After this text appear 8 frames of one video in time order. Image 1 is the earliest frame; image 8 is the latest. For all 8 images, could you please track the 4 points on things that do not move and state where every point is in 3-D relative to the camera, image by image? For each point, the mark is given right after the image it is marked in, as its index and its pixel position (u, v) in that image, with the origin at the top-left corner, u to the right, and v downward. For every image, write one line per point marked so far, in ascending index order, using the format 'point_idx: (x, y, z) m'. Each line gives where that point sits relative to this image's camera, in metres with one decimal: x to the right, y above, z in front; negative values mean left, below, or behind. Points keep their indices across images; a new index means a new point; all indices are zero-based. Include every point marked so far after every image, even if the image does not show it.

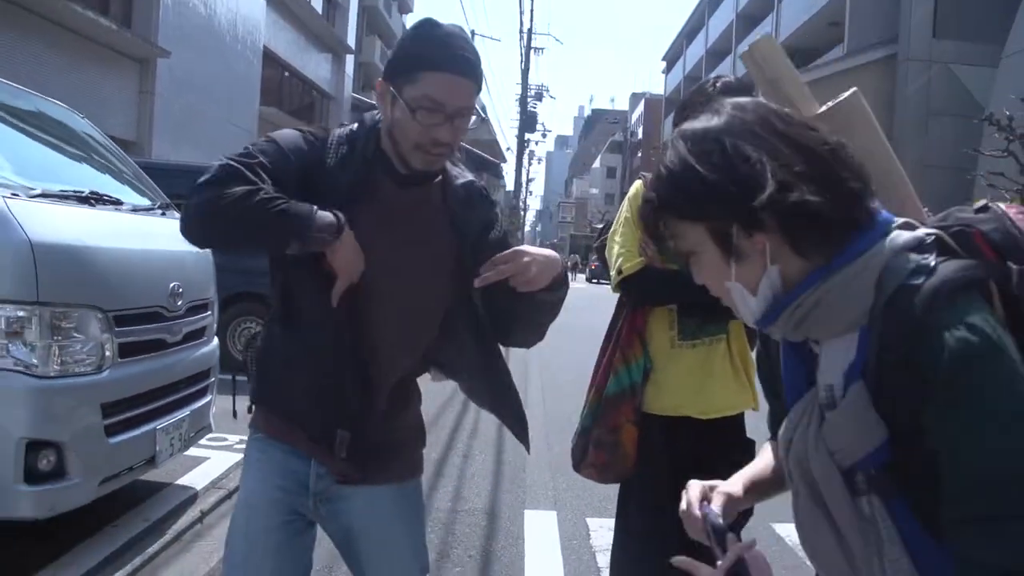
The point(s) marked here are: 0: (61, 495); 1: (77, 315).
0: (-1.7, -0.8, +3.8) m
1: (-1.7, -0.1, +3.8) m
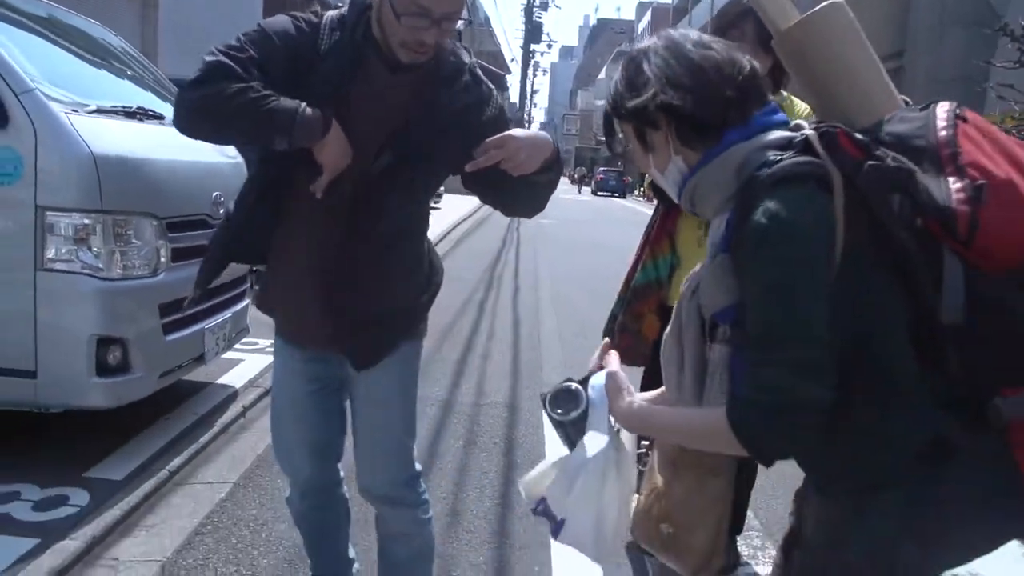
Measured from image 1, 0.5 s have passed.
0: (-1.6, -0.4, +4.2) m
1: (-1.6, +0.3, +4.2) m
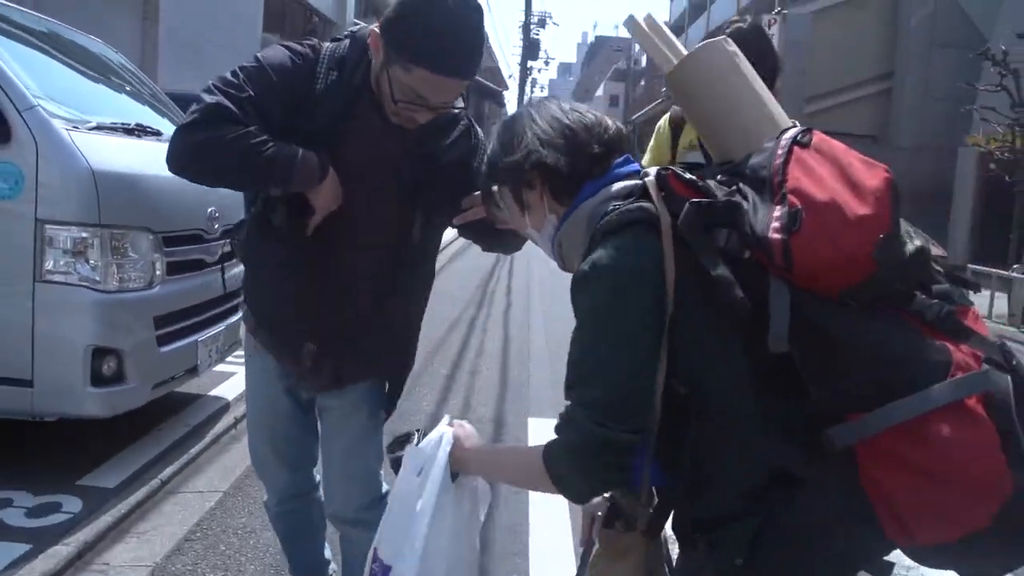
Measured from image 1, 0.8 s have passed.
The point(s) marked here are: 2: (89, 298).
0: (-1.7, -0.5, +4.3) m
1: (-1.7, +0.2, +4.3) m
2: (-1.8, 0.0, +4.1) m
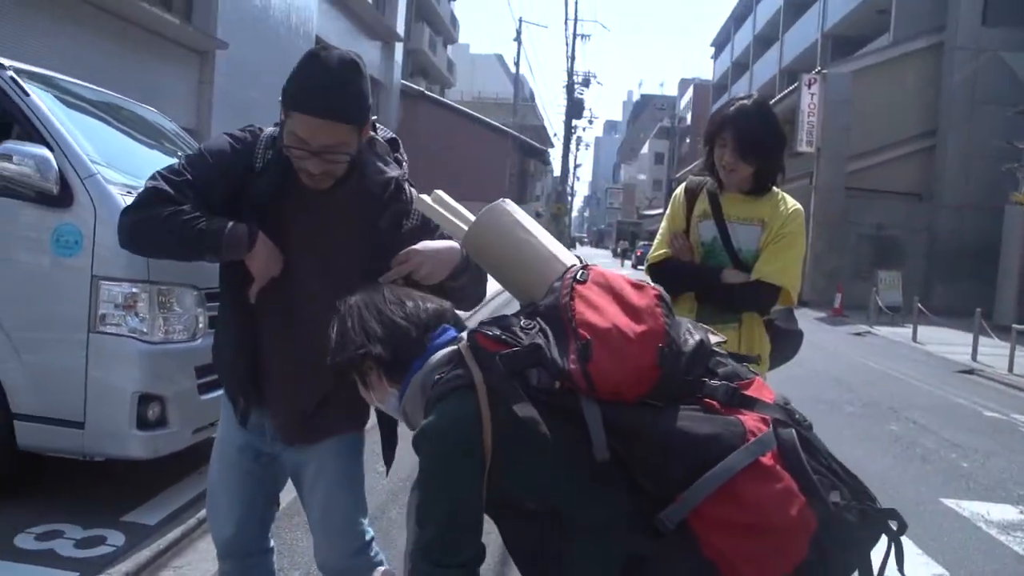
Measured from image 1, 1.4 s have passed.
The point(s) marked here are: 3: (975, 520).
0: (-1.6, -0.7, +4.6) m
1: (-1.6, 0.0, +4.6) m
2: (-1.7, -0.3, +4.4) m
3: (+2.6, -1.3, +5.5) m
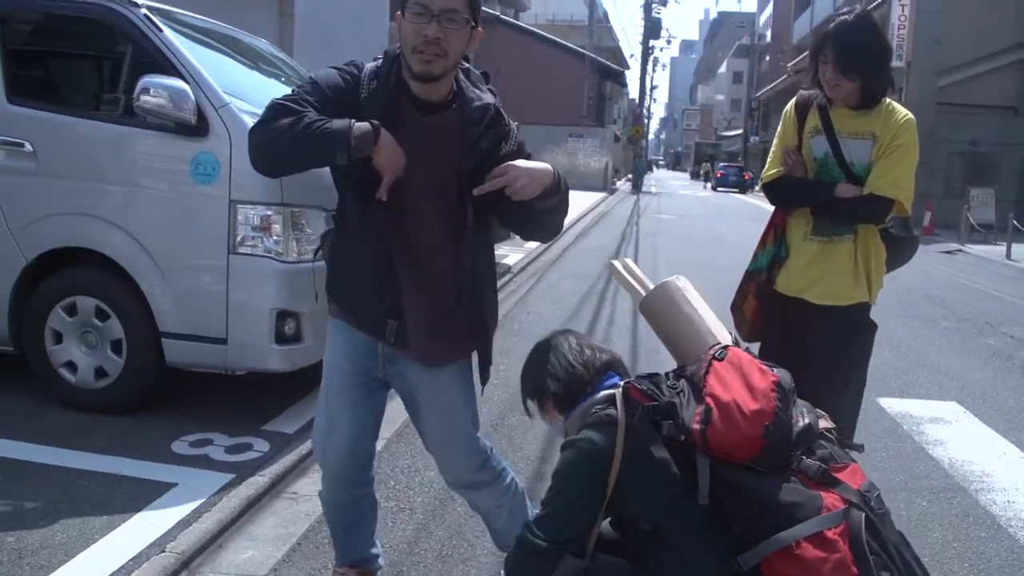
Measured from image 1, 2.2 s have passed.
0: (-1.1, -0.3, +4.9) m
1: (-1.0, +0.4, +4.9) m
2: (-1.2, +0.1, +4.8) m
3: (+3.3, -0.8, +5.6) m
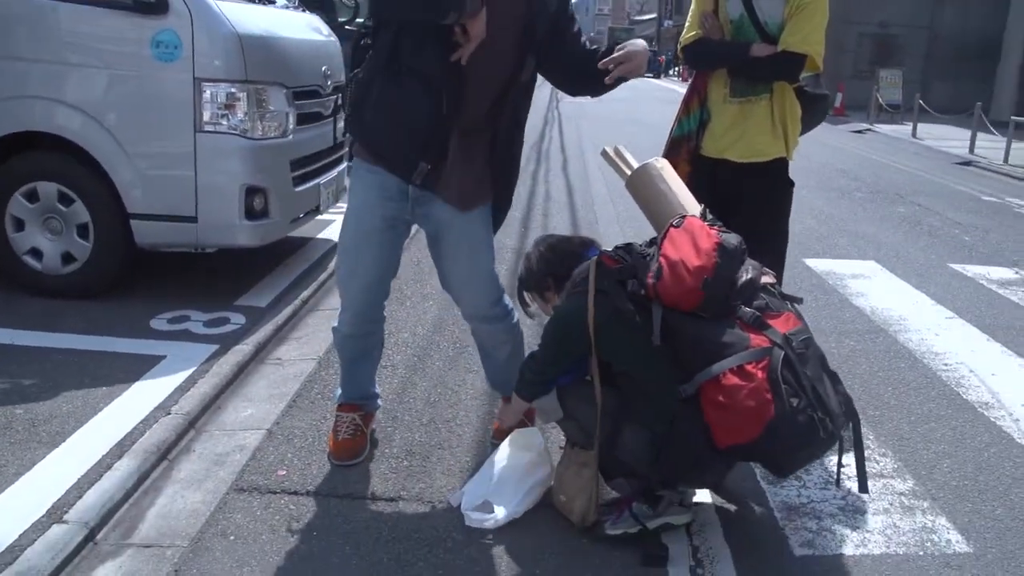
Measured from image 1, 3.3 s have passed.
0: (-1.3, +0.3, +5.1) m
1: (-1.3, +1.0, +5.0) m
2: (-1.4, +0.7, +4.9) m
3: (+3.0, +0.1, +6.2) m
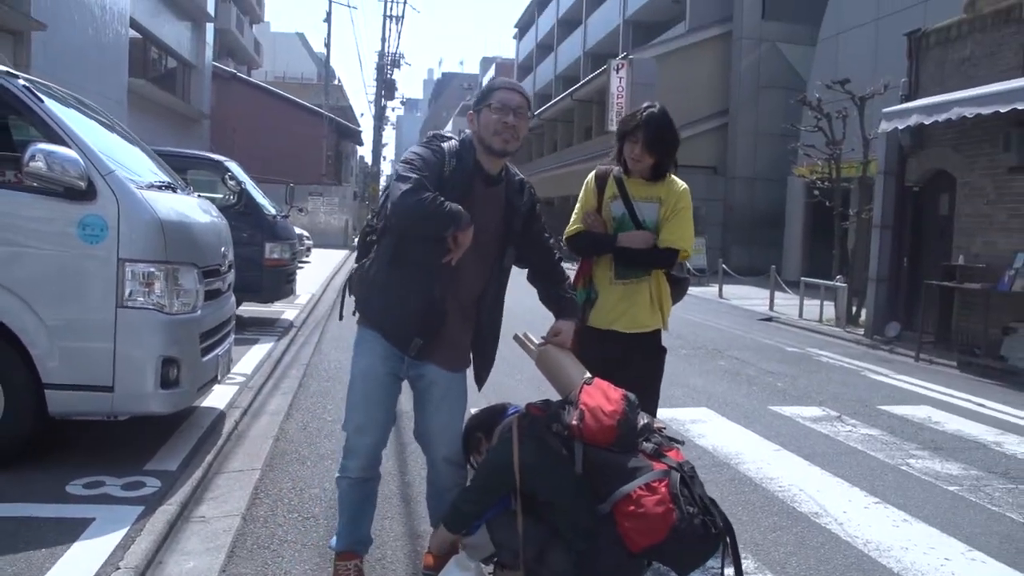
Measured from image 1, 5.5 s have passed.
0: (-1.9, -0.6, +5.5) m
1: (-1.9, +0.1, +5.6) m
2: (-1.9, -0.2, +5.3) m
3: (+2.1, -1.0, +7.3) m
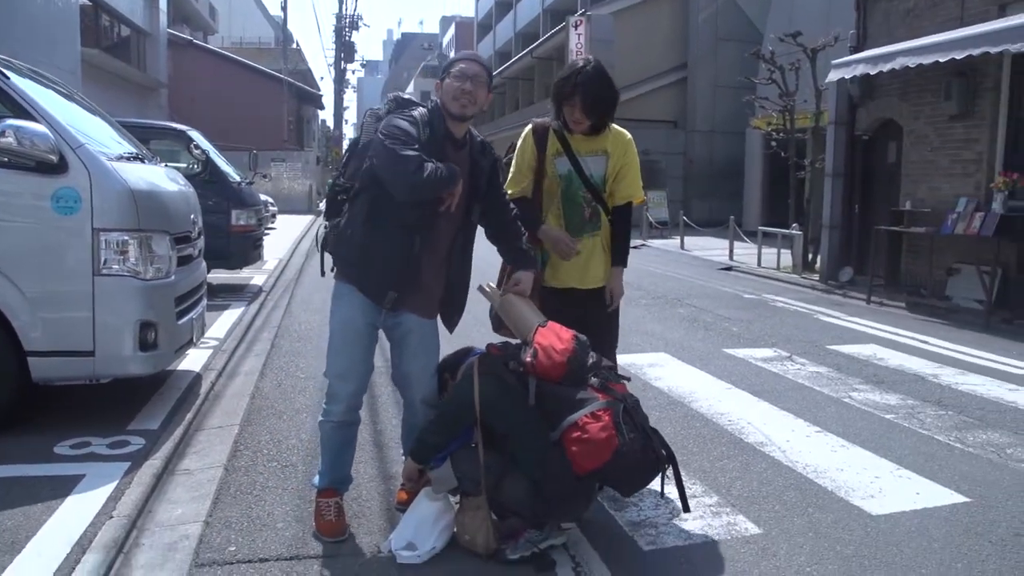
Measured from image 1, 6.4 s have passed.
0: (-2.1, -0.4, +5.8) m
1: (-2.1, +0.3, +5.8) m
2: (-2.2, 0.0, +5.6) m
3: (+1.9, -0.6, +7.7) m
